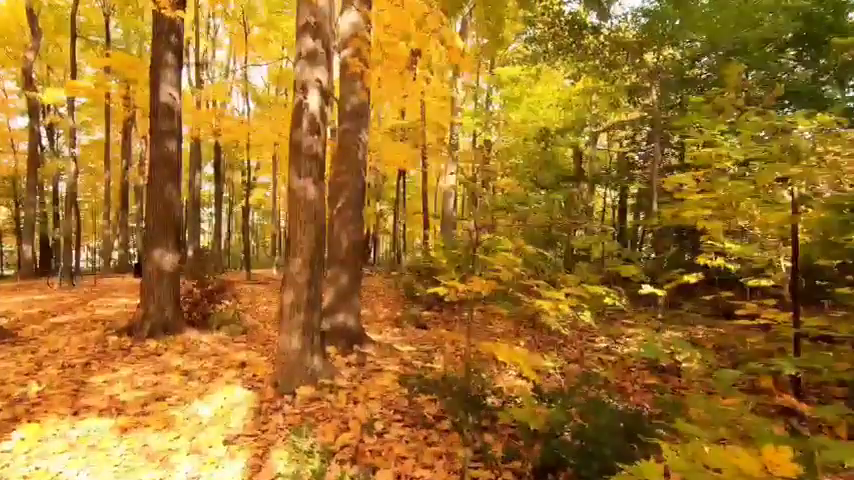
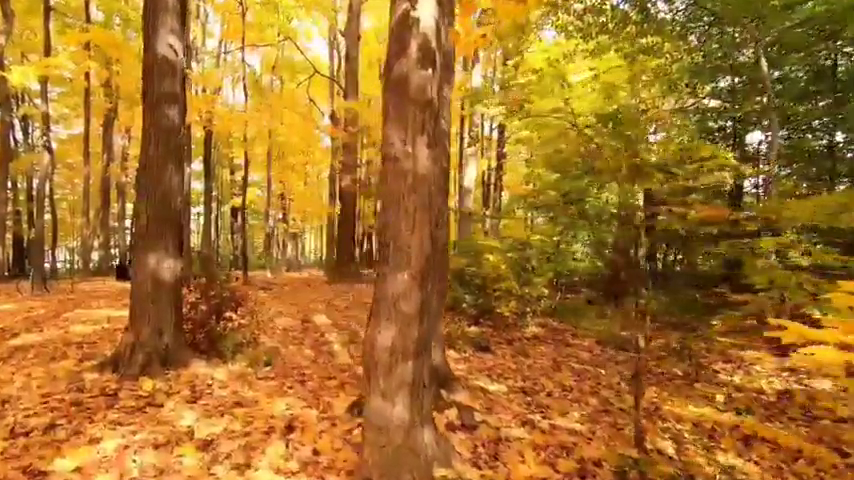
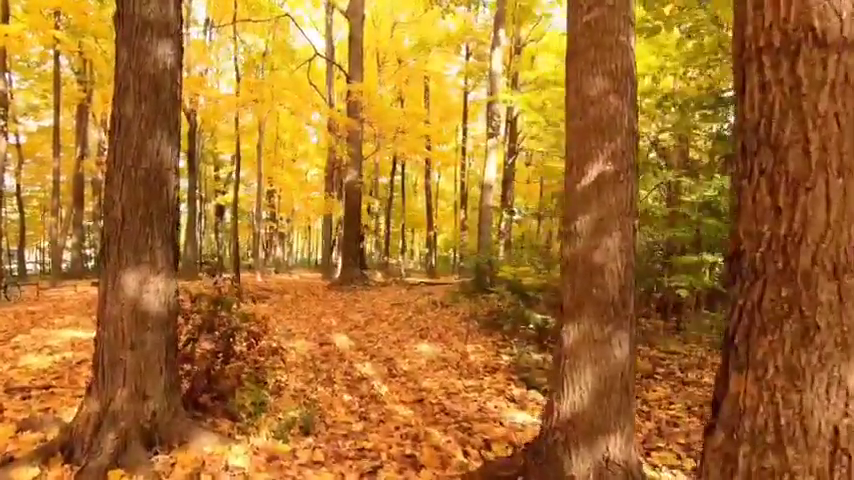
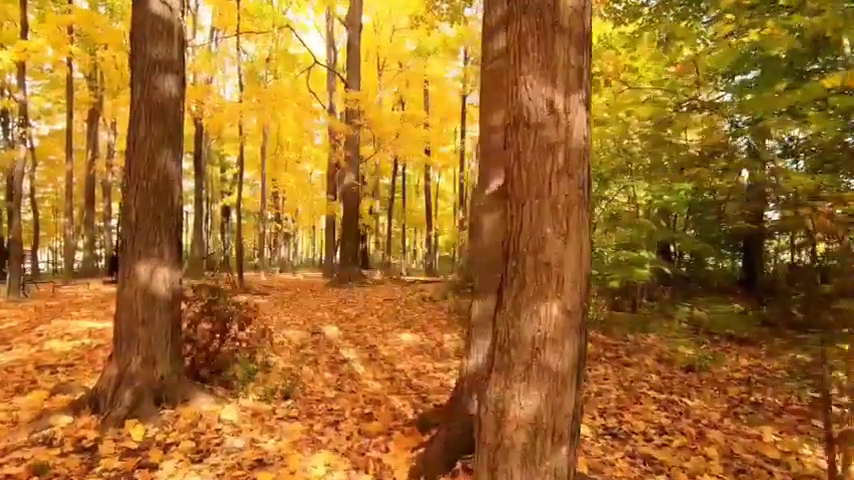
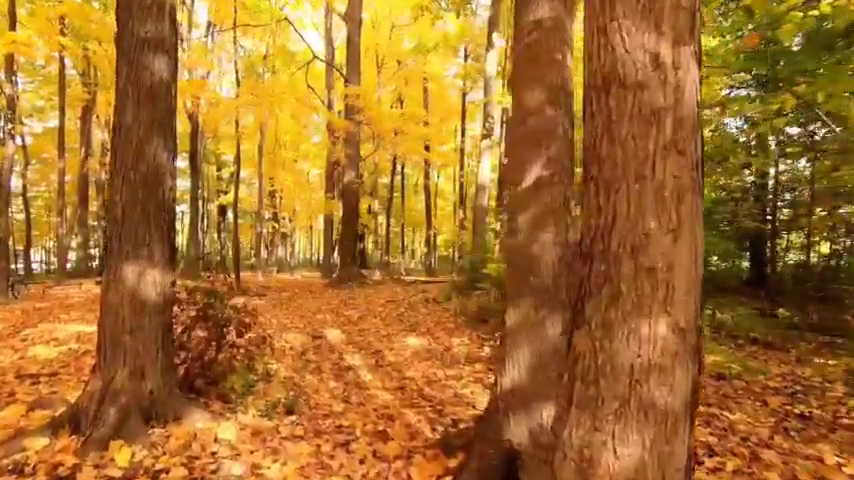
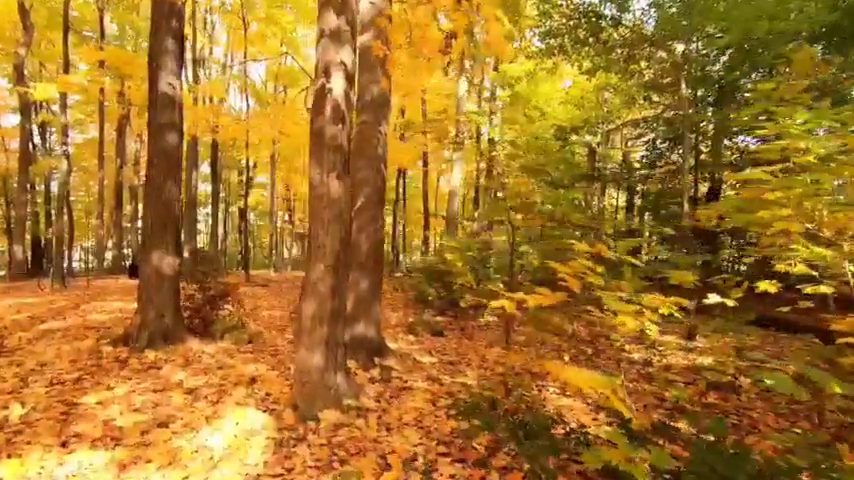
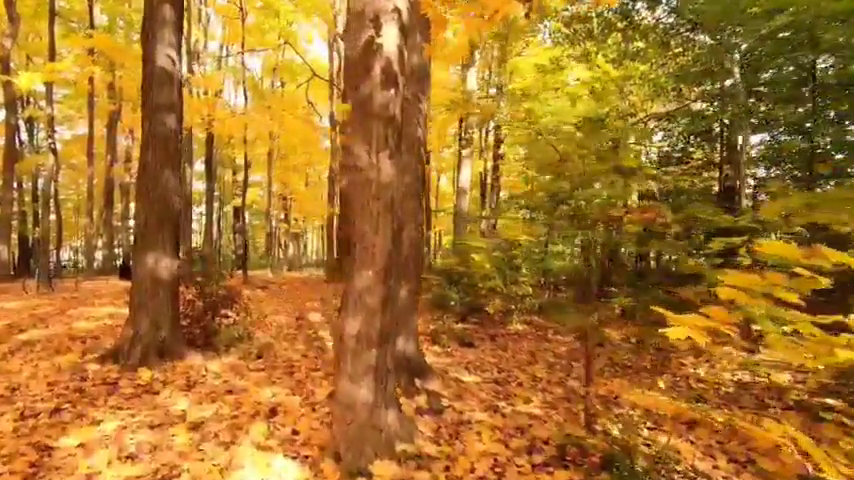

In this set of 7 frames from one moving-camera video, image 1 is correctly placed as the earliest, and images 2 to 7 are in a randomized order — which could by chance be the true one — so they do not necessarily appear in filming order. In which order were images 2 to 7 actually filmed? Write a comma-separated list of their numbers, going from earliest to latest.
6, 7, 2, 4, 5, 3
